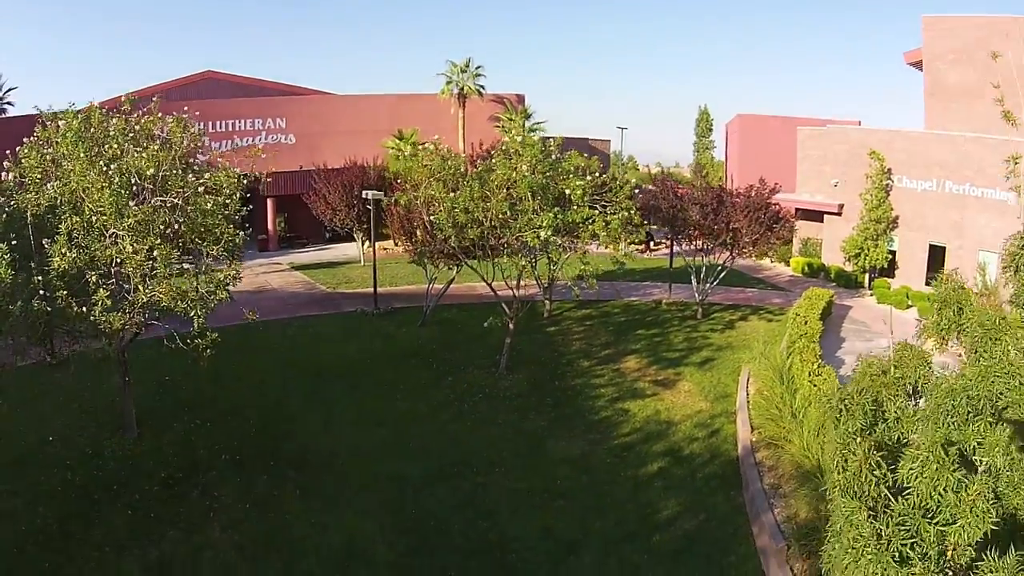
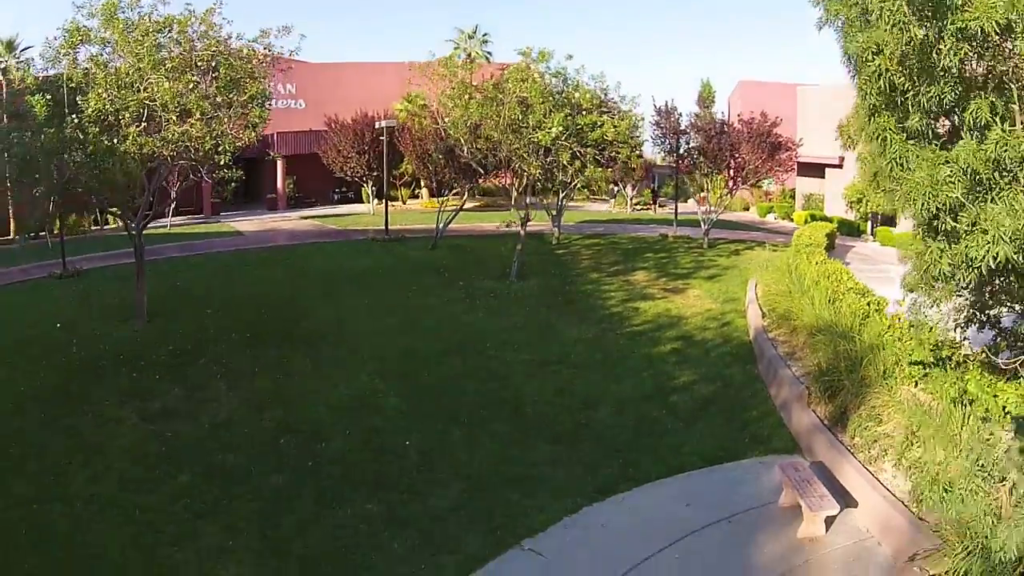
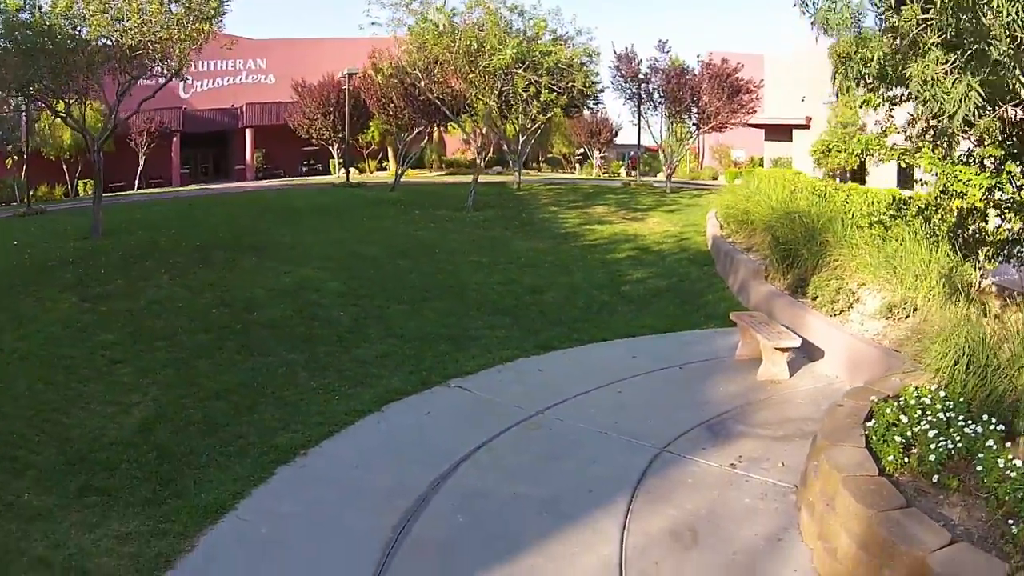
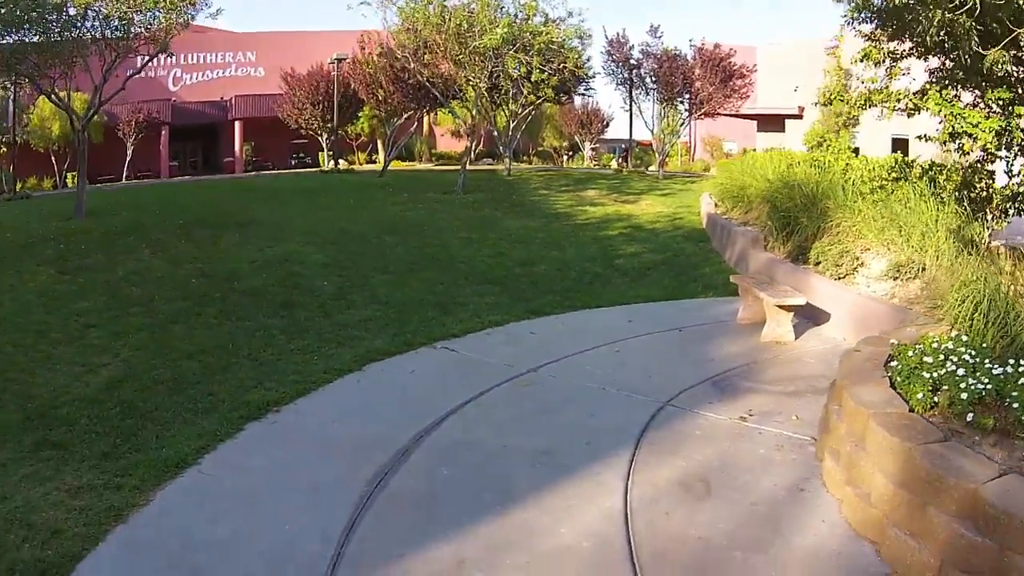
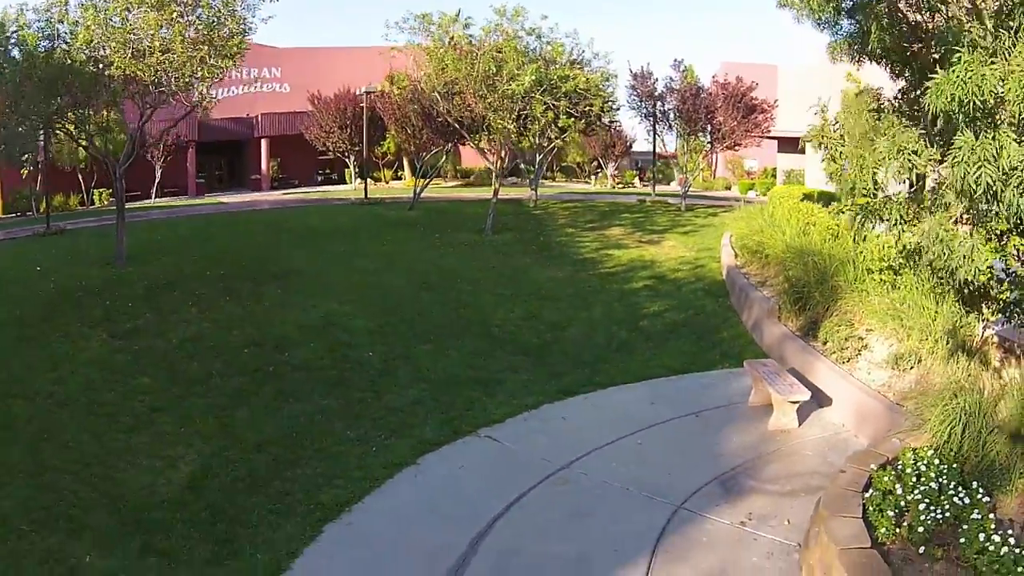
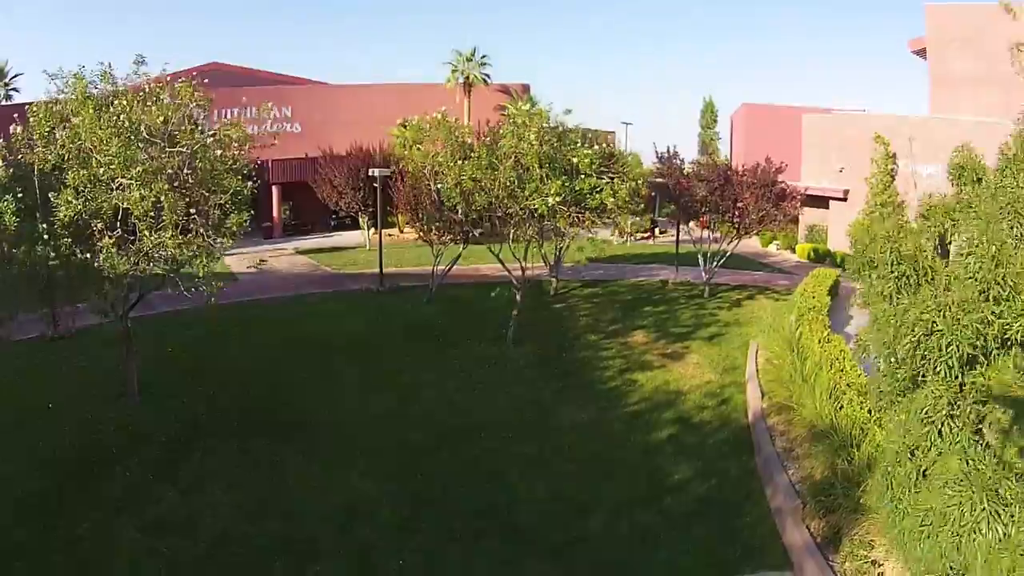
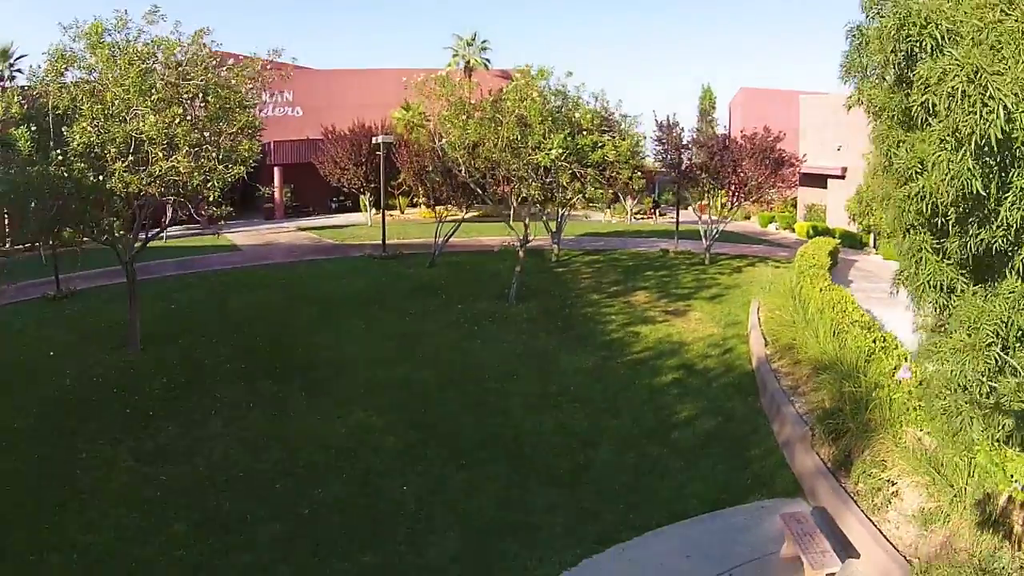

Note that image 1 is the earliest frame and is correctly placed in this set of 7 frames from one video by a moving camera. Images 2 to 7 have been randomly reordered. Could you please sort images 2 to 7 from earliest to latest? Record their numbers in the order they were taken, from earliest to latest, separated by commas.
6, 7, 2, 5, 3, 4
